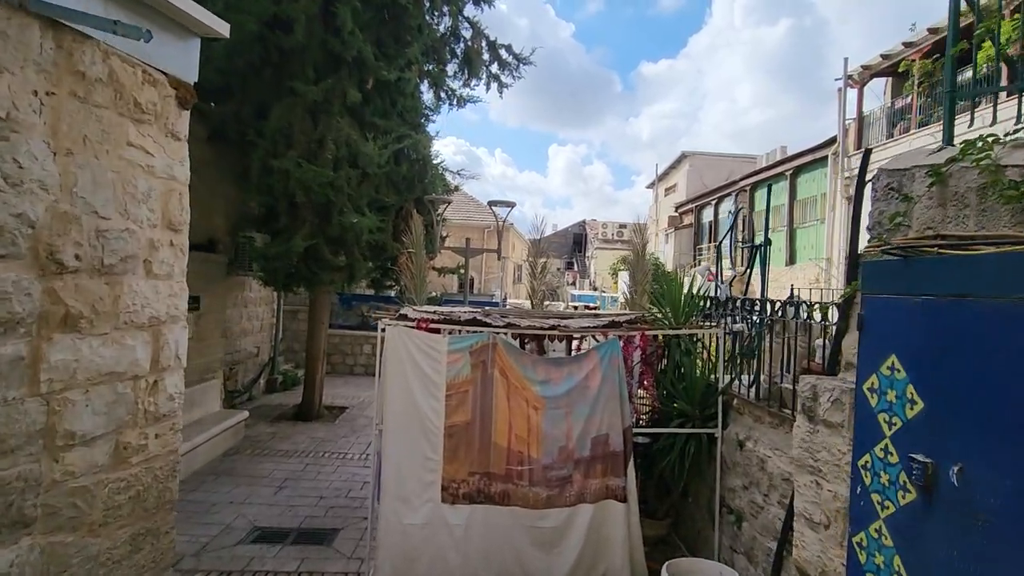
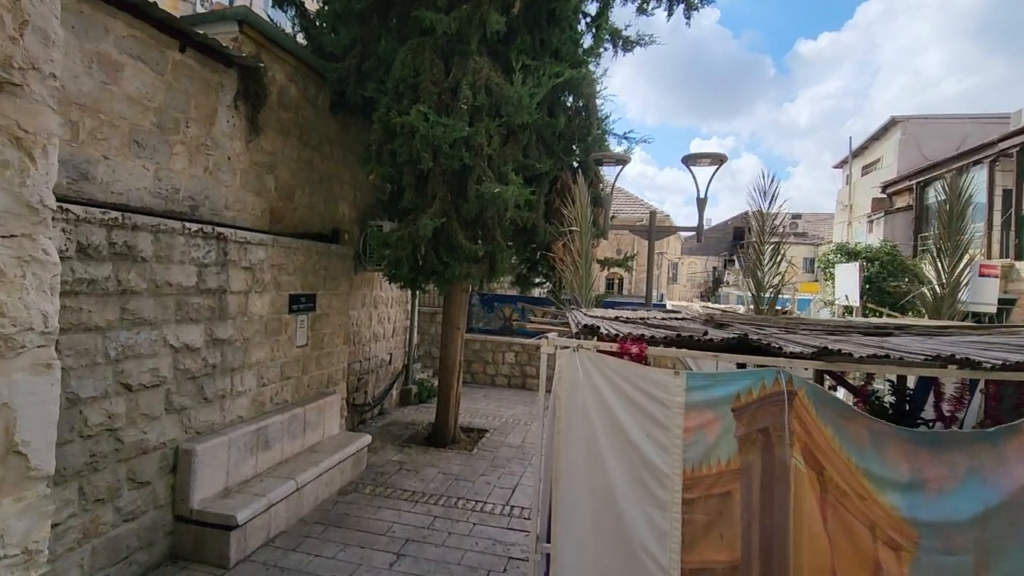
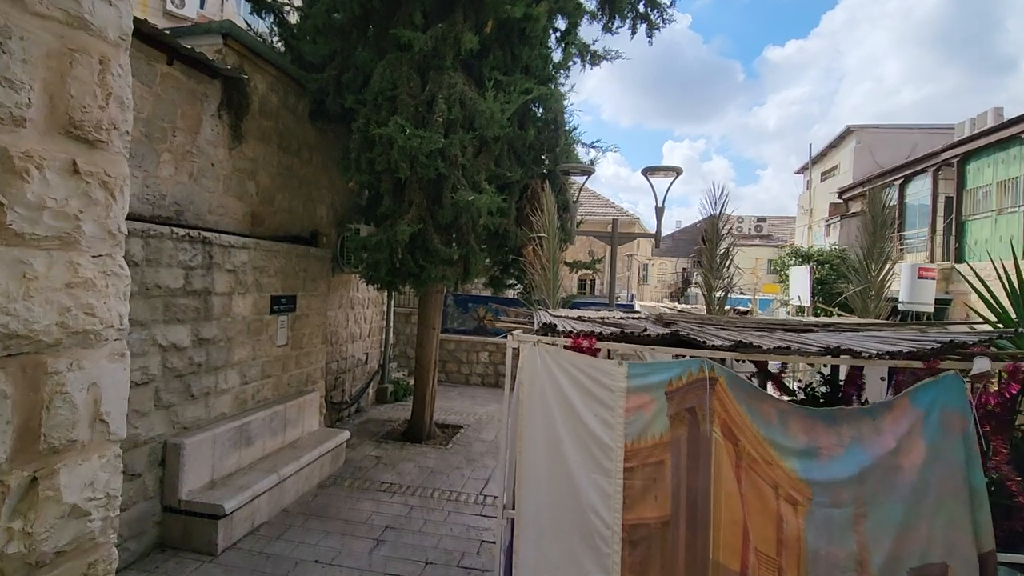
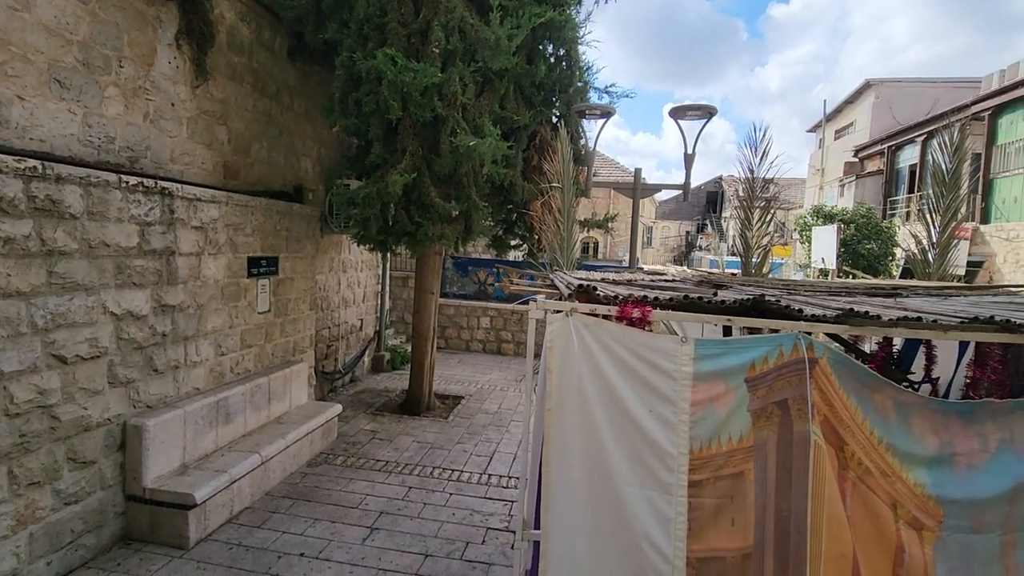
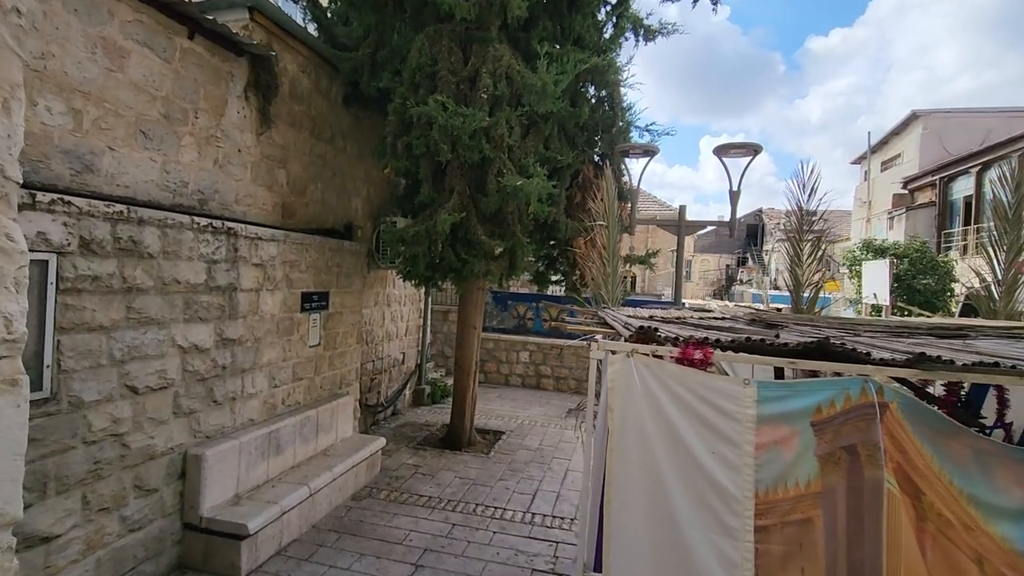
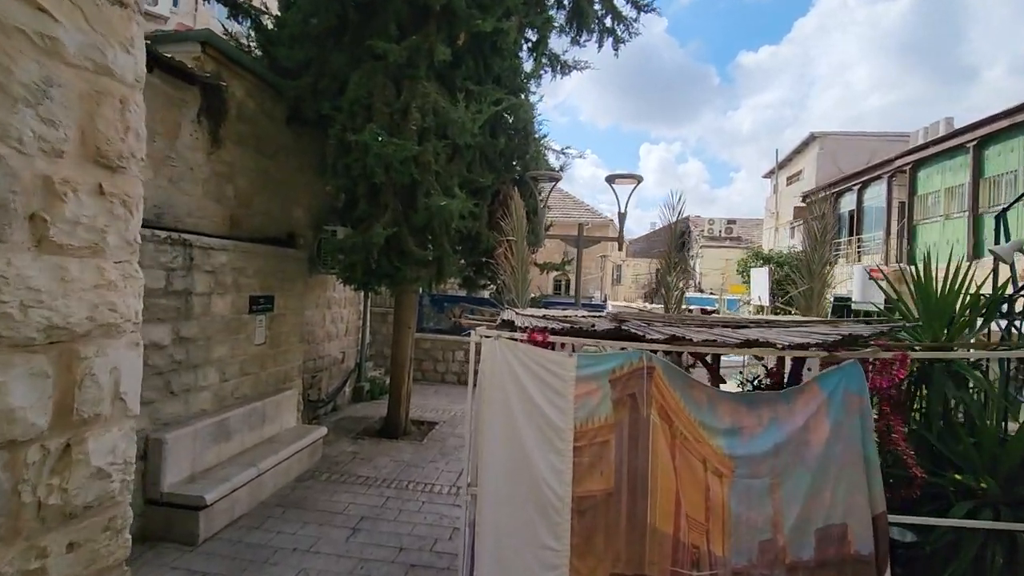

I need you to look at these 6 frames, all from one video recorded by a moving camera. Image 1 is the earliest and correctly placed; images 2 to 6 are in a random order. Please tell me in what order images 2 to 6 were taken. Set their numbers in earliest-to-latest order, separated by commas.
6, 3, 2, 5, 4
